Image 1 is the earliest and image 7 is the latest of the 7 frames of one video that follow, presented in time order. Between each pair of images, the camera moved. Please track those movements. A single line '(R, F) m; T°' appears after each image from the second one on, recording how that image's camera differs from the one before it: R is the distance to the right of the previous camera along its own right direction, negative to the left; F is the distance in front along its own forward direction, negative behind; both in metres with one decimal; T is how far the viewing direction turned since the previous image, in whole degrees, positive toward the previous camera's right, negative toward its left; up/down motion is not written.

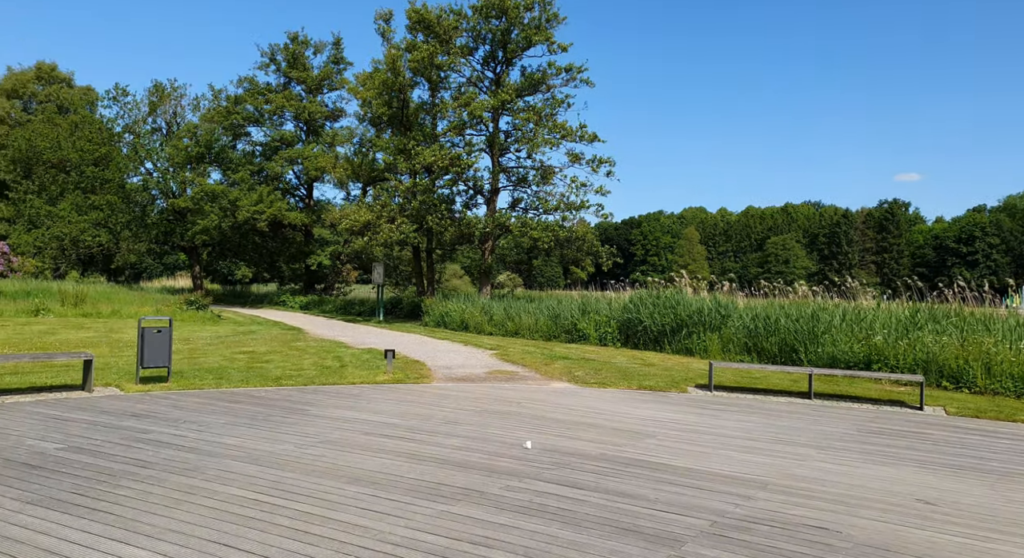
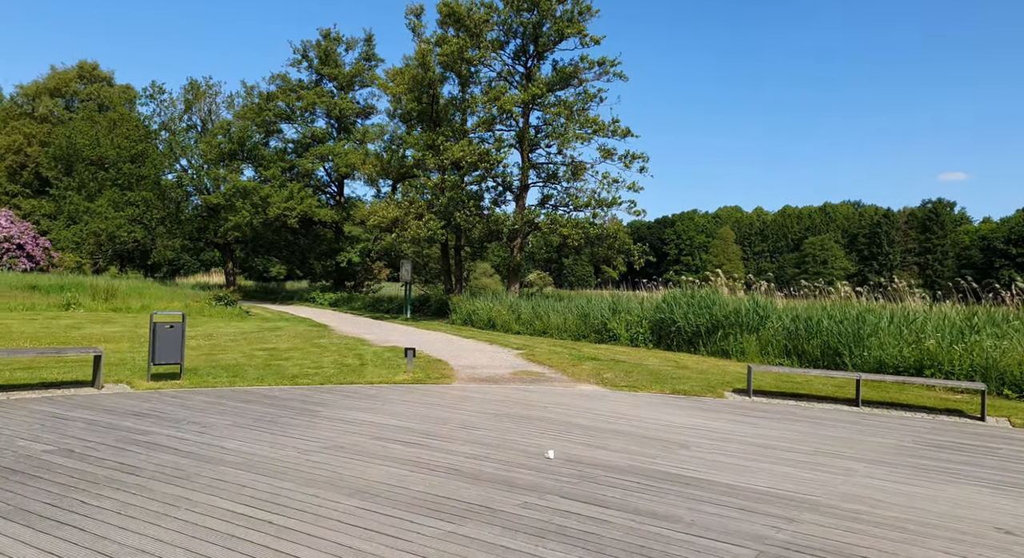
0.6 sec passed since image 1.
(+0.1, +0.5) m; -2°
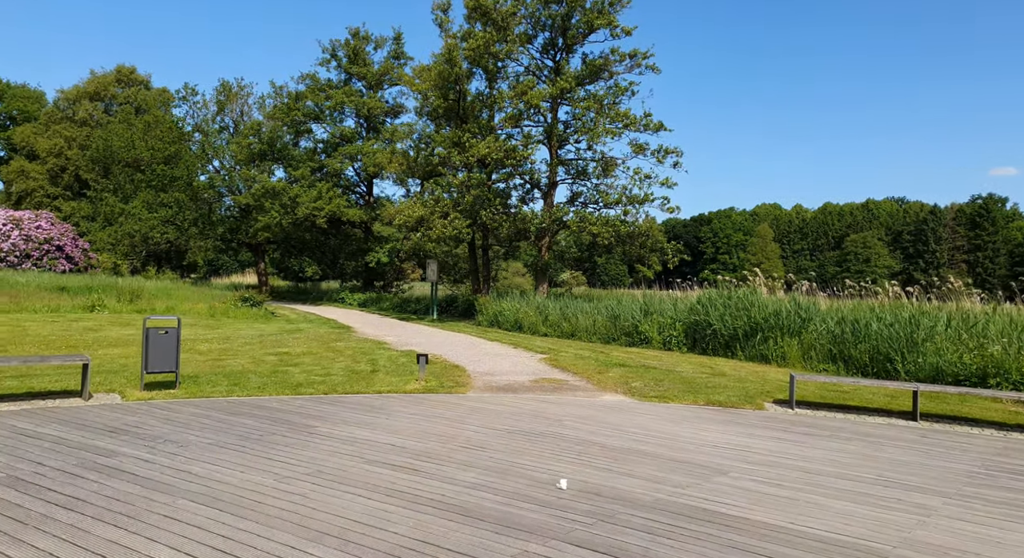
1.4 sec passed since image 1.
(+0.2, +0.7) m; -3°
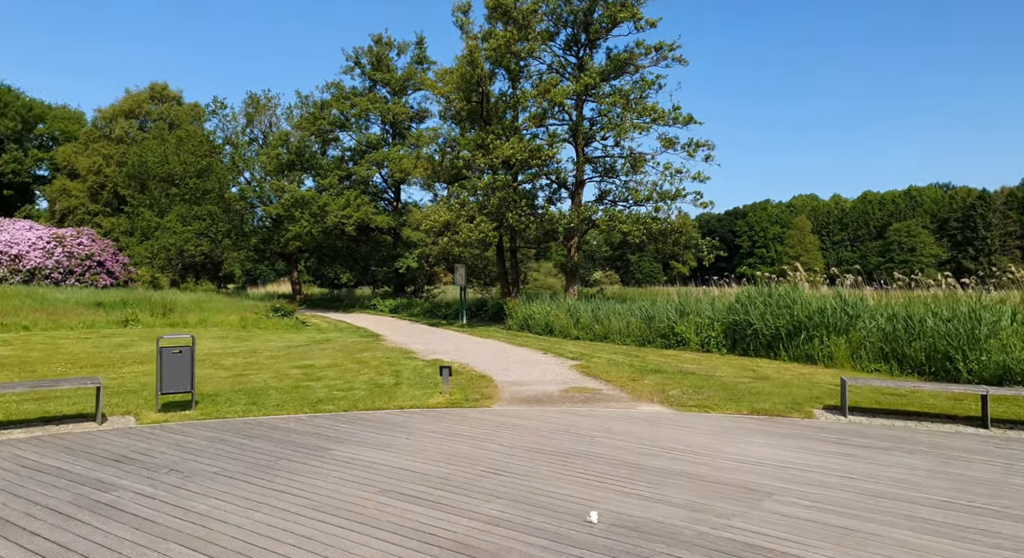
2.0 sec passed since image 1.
(+0.1, +0.4) m; -3°
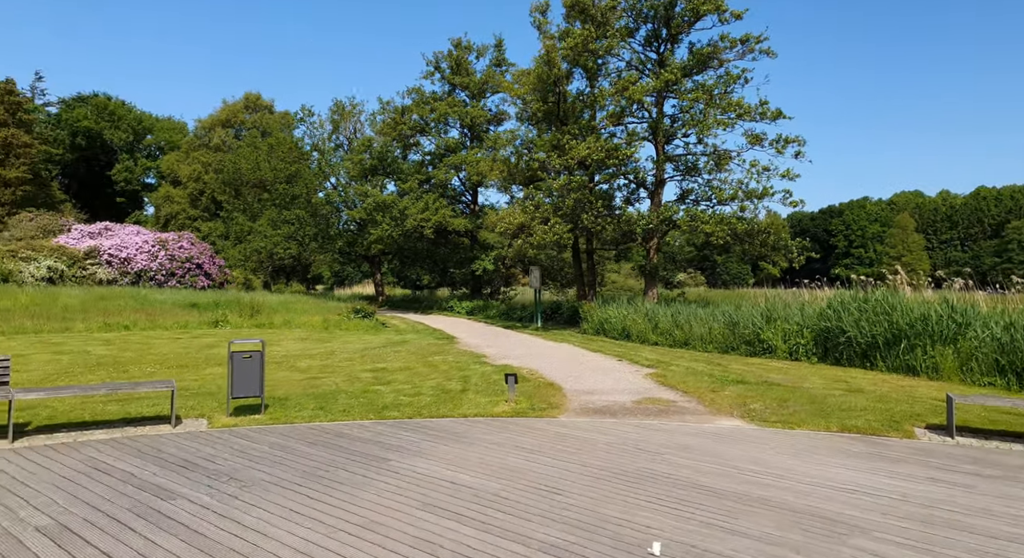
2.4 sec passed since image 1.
(+0.2, +0.2) m; -6°
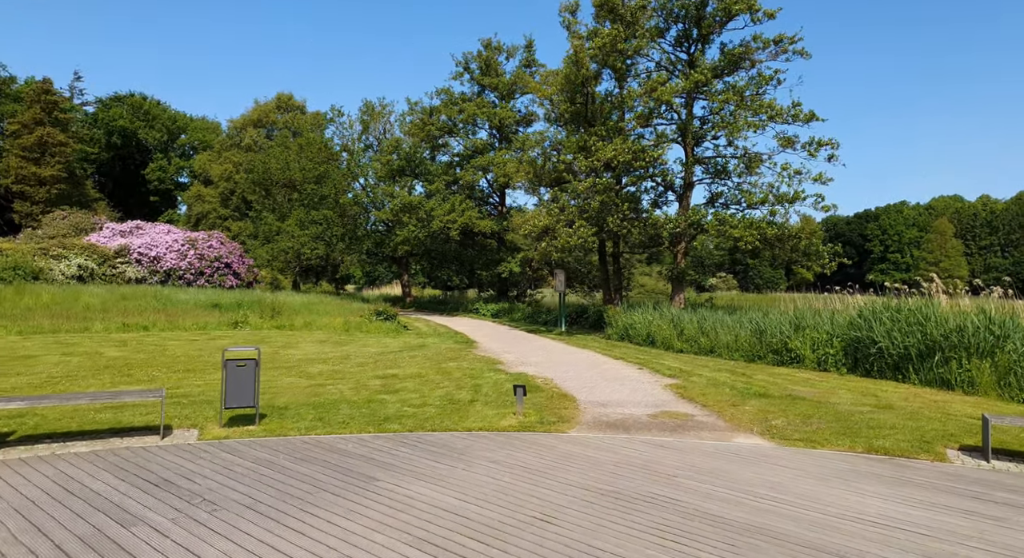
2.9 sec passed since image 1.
(+0.2, +0.4) m; -2°
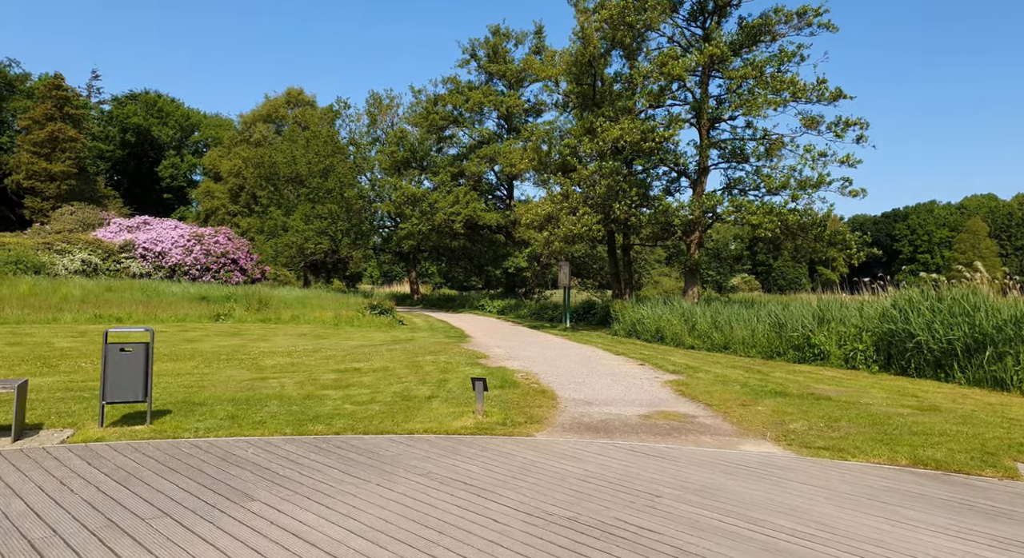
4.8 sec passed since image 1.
(+0.6, +1.4) m; -2°
